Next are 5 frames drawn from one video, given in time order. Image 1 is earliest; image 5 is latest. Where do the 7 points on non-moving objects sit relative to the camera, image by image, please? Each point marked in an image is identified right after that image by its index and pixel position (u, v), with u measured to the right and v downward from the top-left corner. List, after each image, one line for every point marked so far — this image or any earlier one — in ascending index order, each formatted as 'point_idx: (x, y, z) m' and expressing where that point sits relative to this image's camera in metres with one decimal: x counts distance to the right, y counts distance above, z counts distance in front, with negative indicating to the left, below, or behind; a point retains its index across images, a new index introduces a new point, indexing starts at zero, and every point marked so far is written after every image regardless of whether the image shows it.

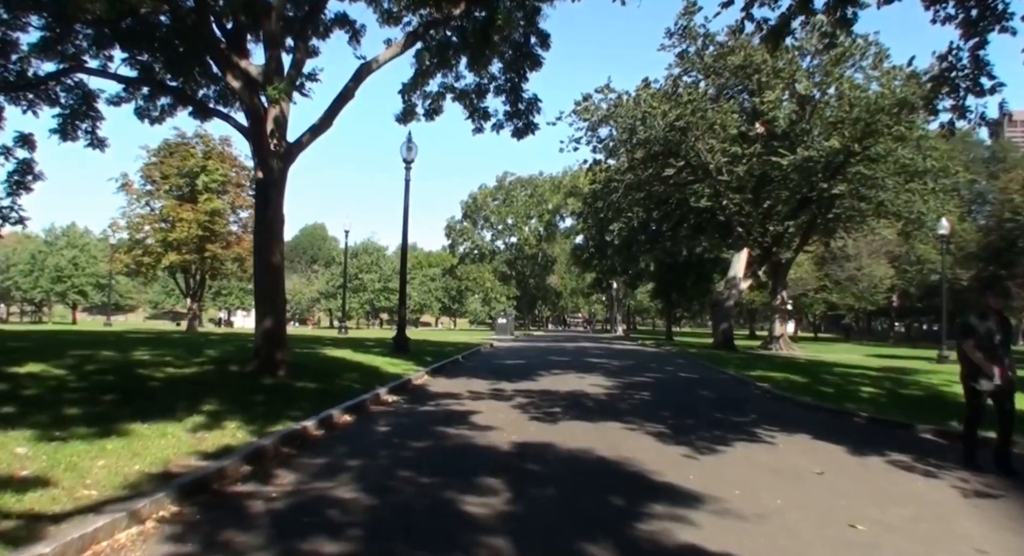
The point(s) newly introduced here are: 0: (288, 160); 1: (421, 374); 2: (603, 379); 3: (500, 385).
0: (-5.2, +2.7, +15.2) m
1: (-2.4, -2.5, +17.4) m
2: (+2.3, -2.6, +17.0) m
3: (-0.3, -2.6, +16.1) m
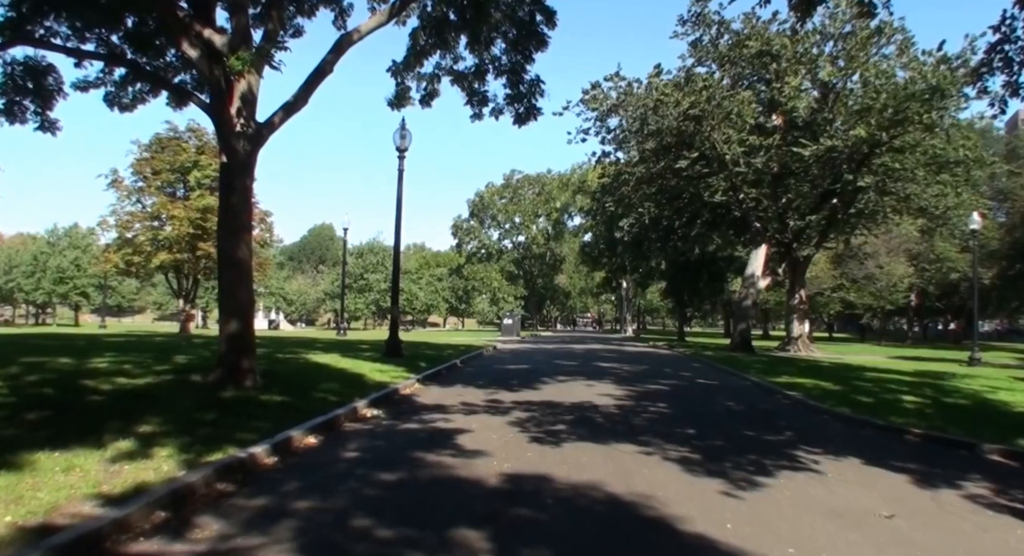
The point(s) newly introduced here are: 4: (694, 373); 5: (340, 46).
0: (-5.2, +2.8, +13.5) m
1: (-2.4, -2.5, +15.7) m
2: (+2.3, -2.6, +15.2) m
3: (-0.3, -2.5, +14.4) m
4: (+5.4, -2.8, +19.4) m
5: (-3.7, +5.0, +14.1) m
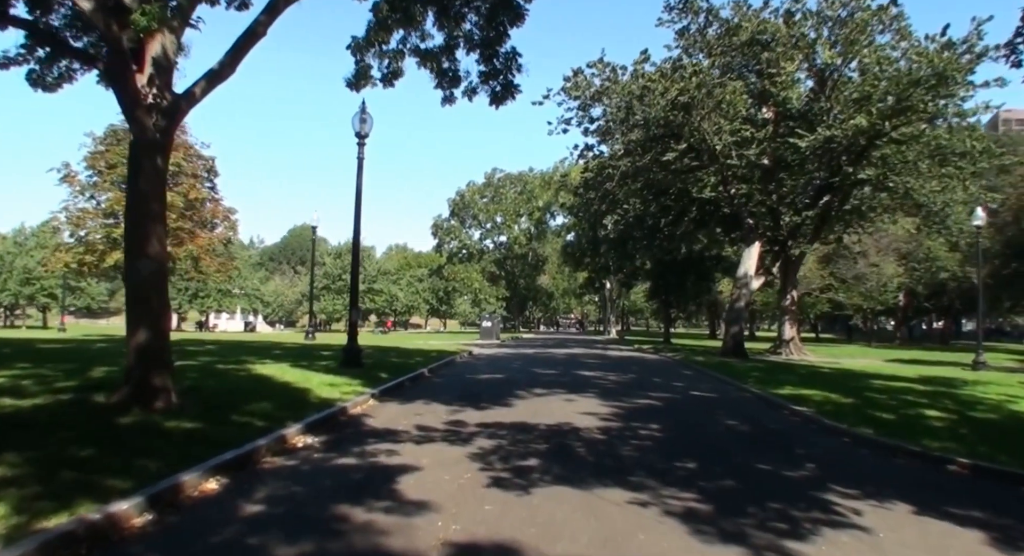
0: (-5.8, +2.8, +11.4) m
1: (-3.1, -2.5, +13.5) m
2: (+1.7, -2.5, +13.2) m
3: (-0.9, -2.5, +12.3) m
4: (+4.6, -2.8, +17.4) m
5: (-4.3, +5.0, +12.0) m
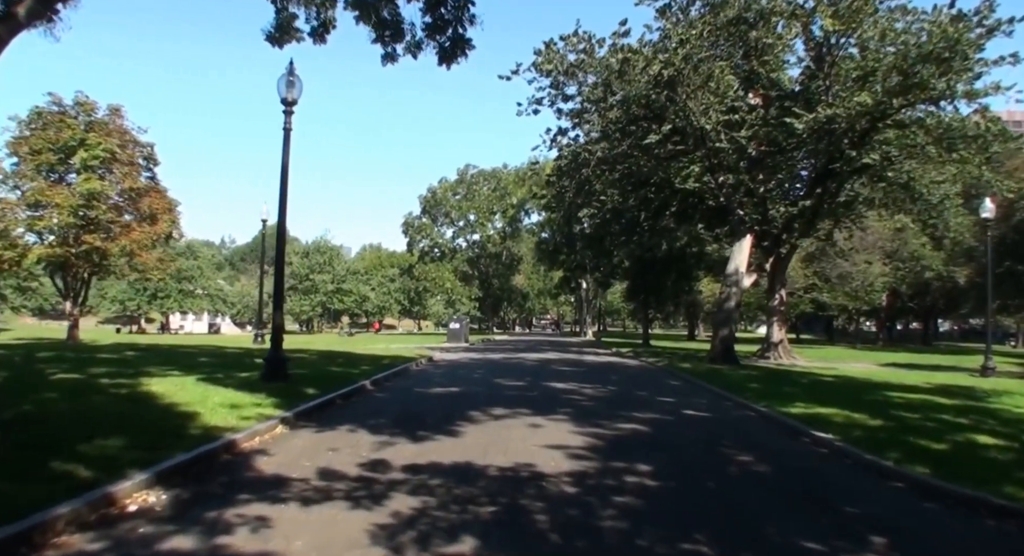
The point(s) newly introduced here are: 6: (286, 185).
0: (-6.6, +2.9, +8.2) m
1: (-3.9, -2.3, +10.5) m
2: (+0.9, -2.4, +10.3) m
3: (-1.7, -2.4, +9.3) m
4: (+3.7, -2.7, +14.6) m
5: (-5.1, +5.1, +8.9) m
6: (-5.2, +2.2, +15.3) m
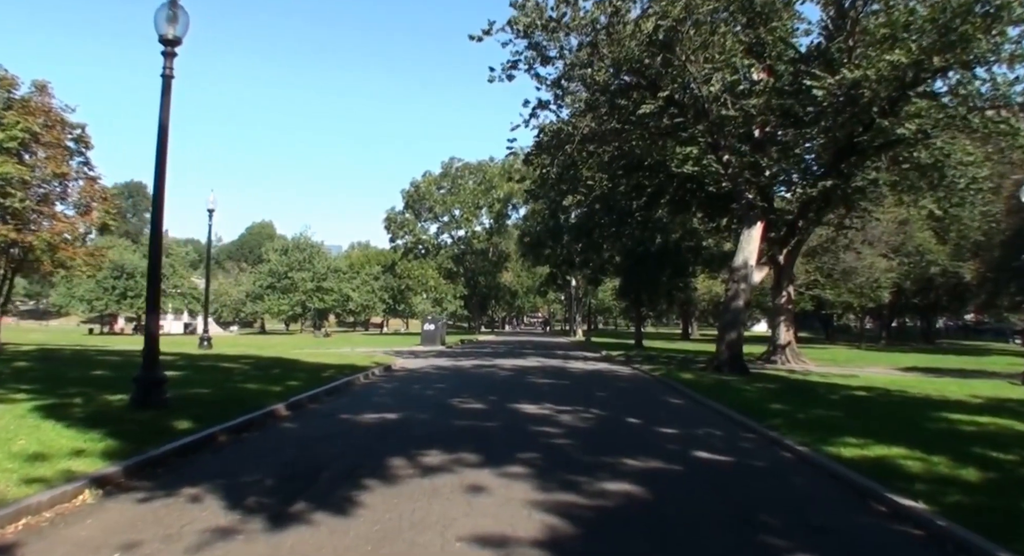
0: (-7.3, +3.0, +4.5) m
1: (-4.7, -2.2, +6.8) m
2: (+0.1, -2.3, +6.7) m
3: (-2.5, -2.3, +5.7) m
4: (+2.8, -2.5, +11.1) m
5: (-5.9, +5.2, +5.2) m
6: (-6.1, +2.3, +11.6) m
